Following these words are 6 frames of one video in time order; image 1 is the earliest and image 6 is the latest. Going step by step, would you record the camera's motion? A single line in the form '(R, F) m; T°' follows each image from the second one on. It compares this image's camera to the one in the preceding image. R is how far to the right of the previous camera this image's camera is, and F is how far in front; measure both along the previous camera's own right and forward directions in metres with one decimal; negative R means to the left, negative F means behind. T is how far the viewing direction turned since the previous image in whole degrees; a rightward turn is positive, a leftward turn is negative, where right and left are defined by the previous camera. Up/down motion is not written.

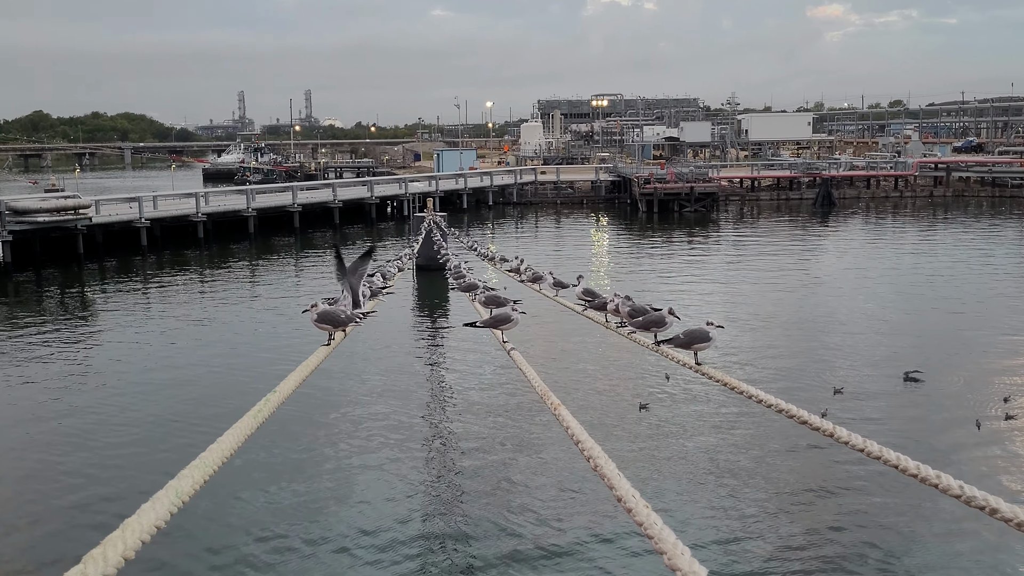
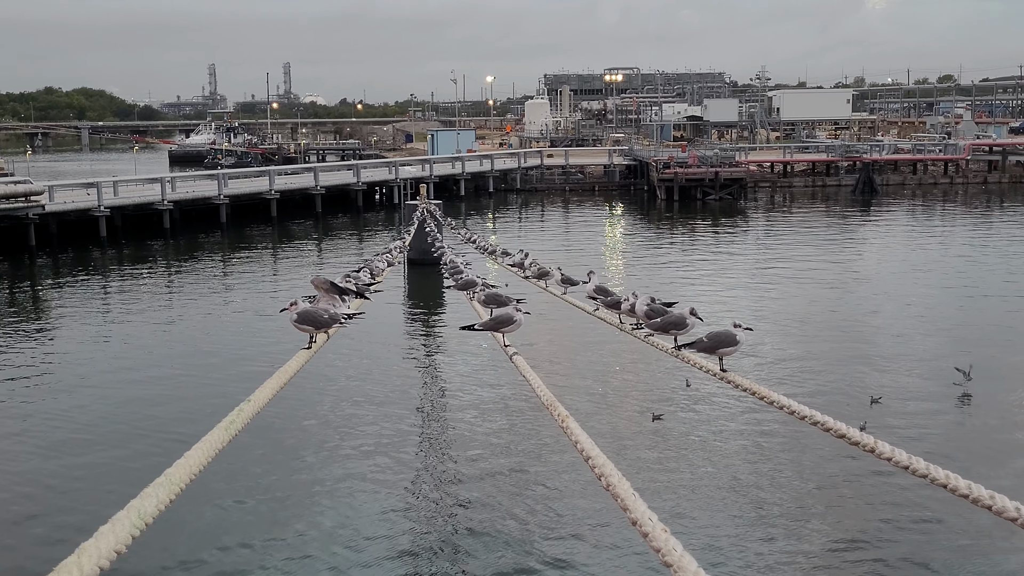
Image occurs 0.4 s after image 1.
(+0.2, +2.3) m; -1°
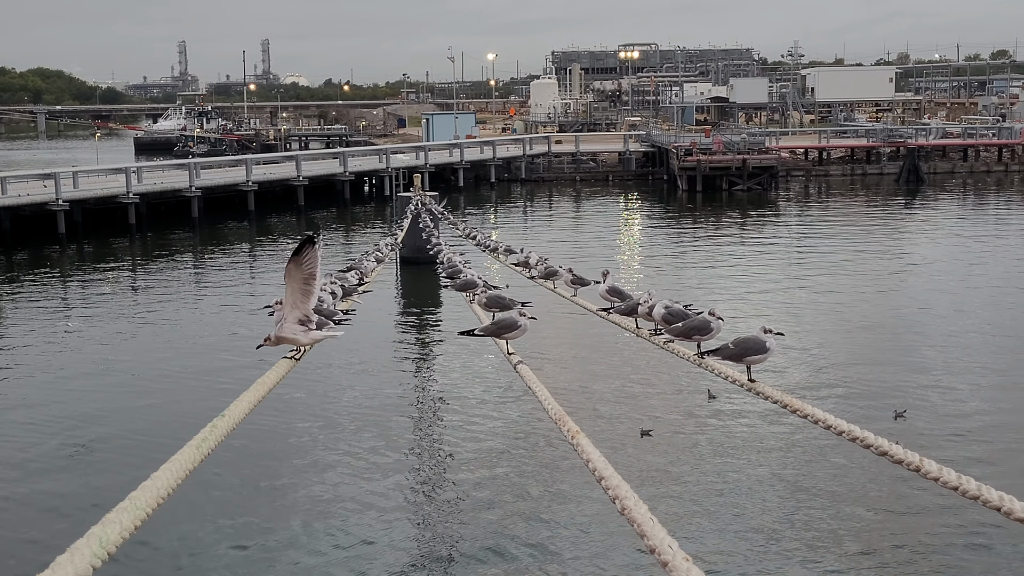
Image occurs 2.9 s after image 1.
(+0.2, +1.9) m; -1°
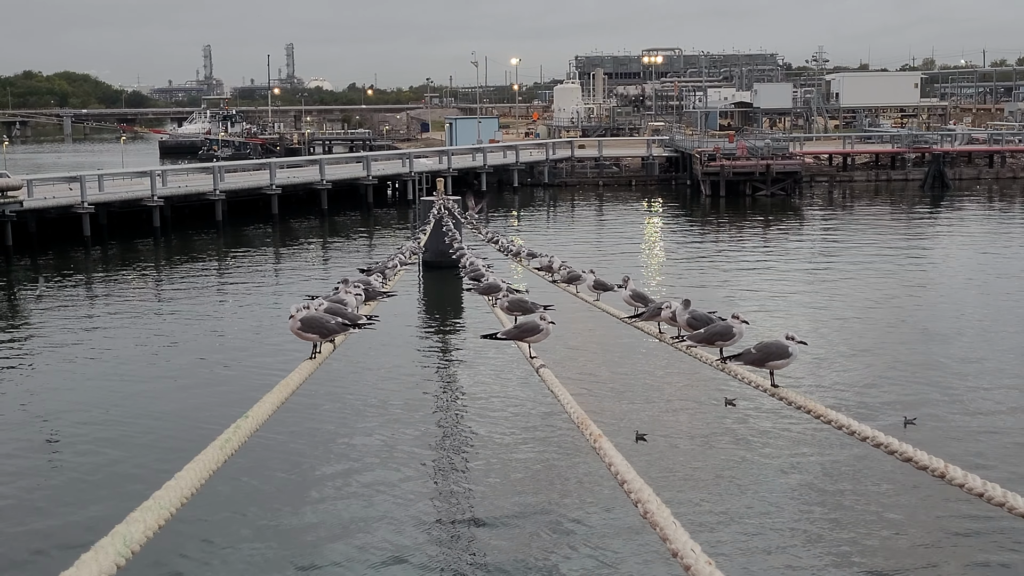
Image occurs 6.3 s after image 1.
(+0.1, 0.0) m; -1°
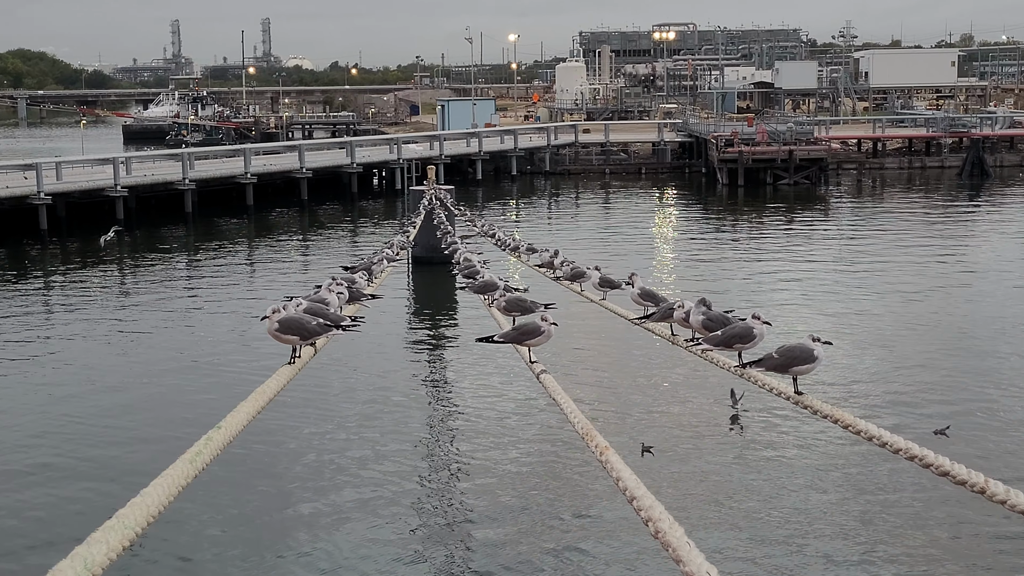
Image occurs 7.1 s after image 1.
(+0.1, +1.5) m; 0°
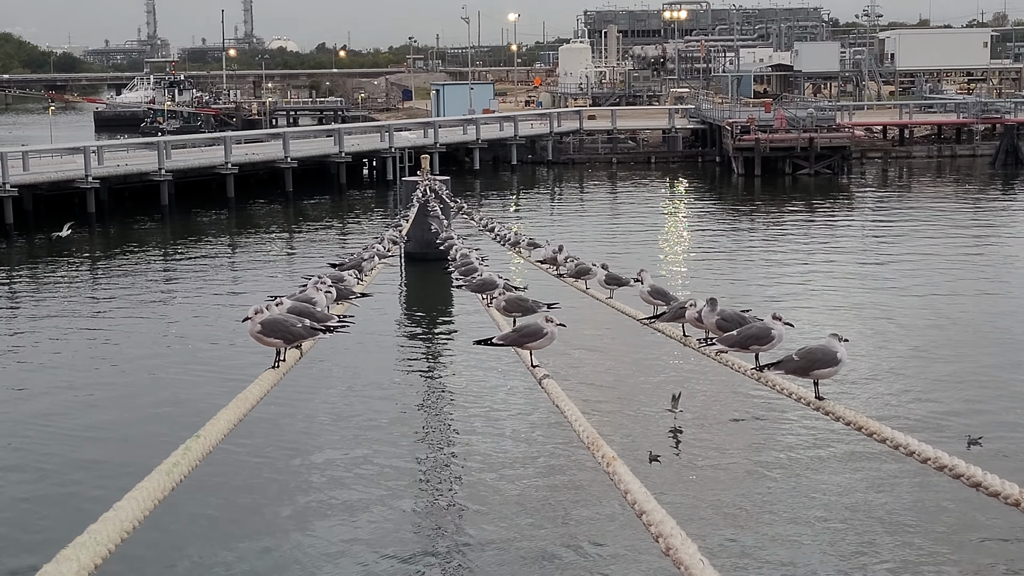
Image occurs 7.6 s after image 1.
(+0.1, +1.1) m; 0°
